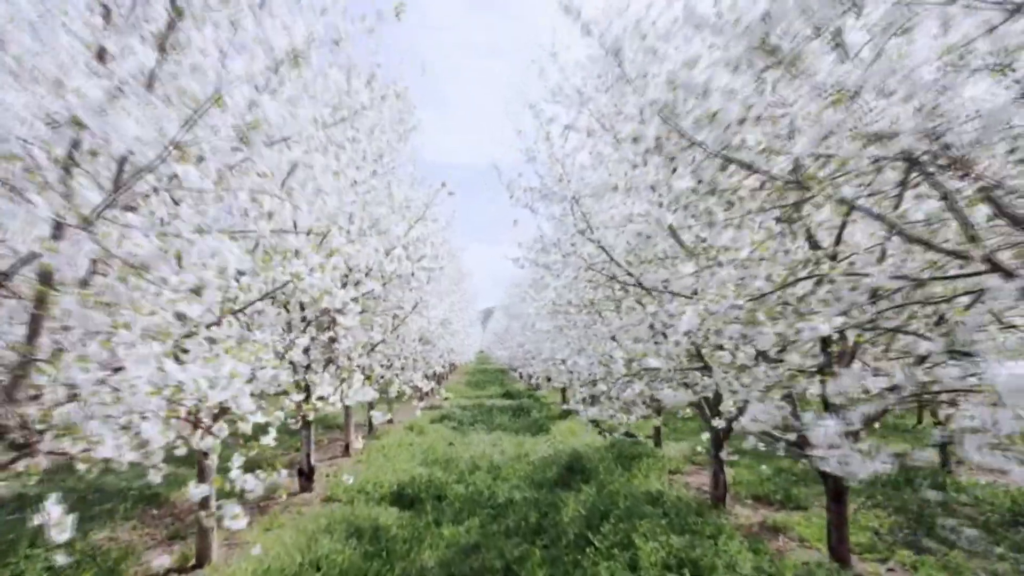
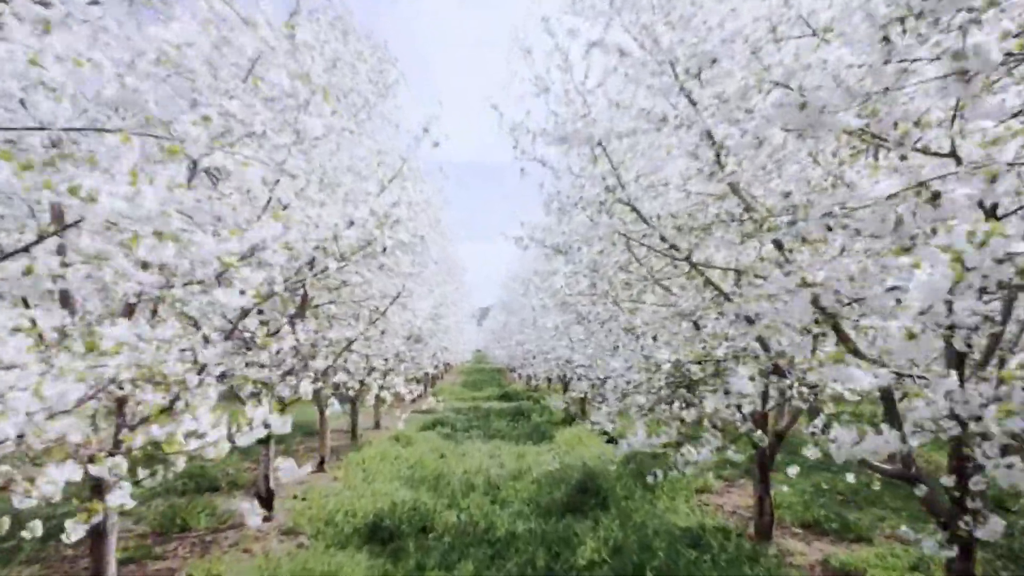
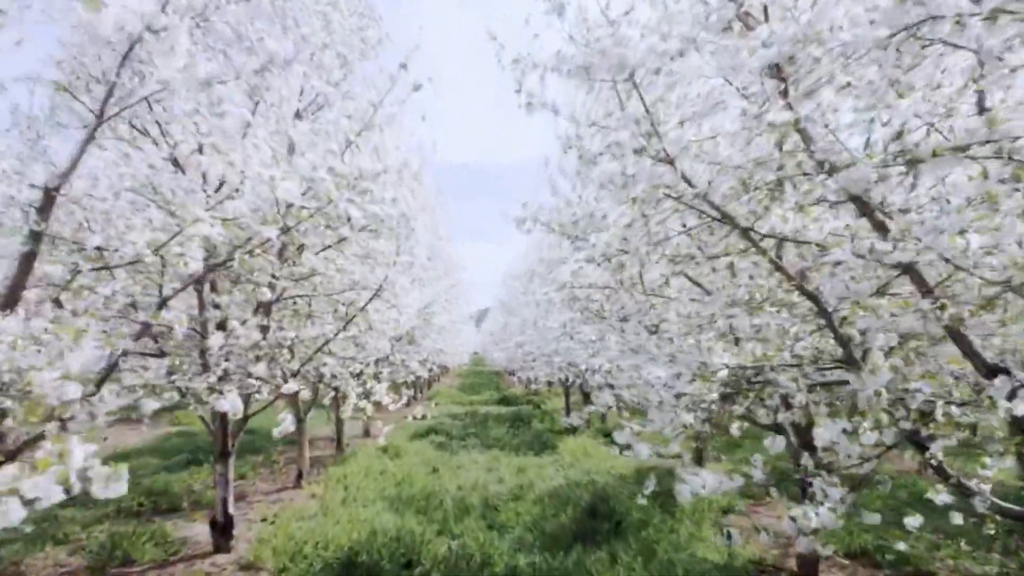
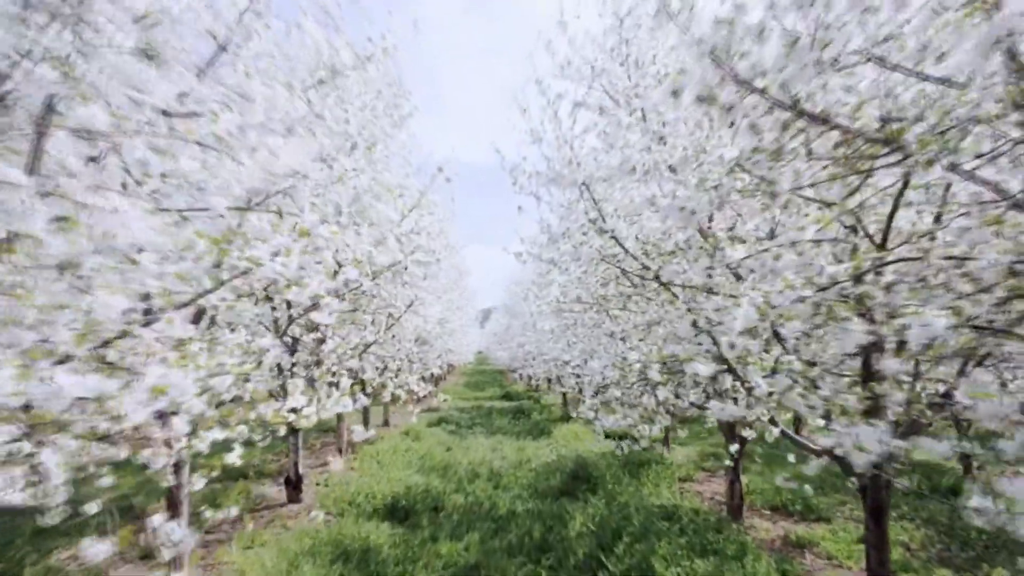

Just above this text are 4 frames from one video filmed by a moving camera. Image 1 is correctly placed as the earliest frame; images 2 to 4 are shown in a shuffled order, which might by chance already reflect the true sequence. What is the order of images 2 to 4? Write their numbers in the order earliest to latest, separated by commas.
4, 2, 3
